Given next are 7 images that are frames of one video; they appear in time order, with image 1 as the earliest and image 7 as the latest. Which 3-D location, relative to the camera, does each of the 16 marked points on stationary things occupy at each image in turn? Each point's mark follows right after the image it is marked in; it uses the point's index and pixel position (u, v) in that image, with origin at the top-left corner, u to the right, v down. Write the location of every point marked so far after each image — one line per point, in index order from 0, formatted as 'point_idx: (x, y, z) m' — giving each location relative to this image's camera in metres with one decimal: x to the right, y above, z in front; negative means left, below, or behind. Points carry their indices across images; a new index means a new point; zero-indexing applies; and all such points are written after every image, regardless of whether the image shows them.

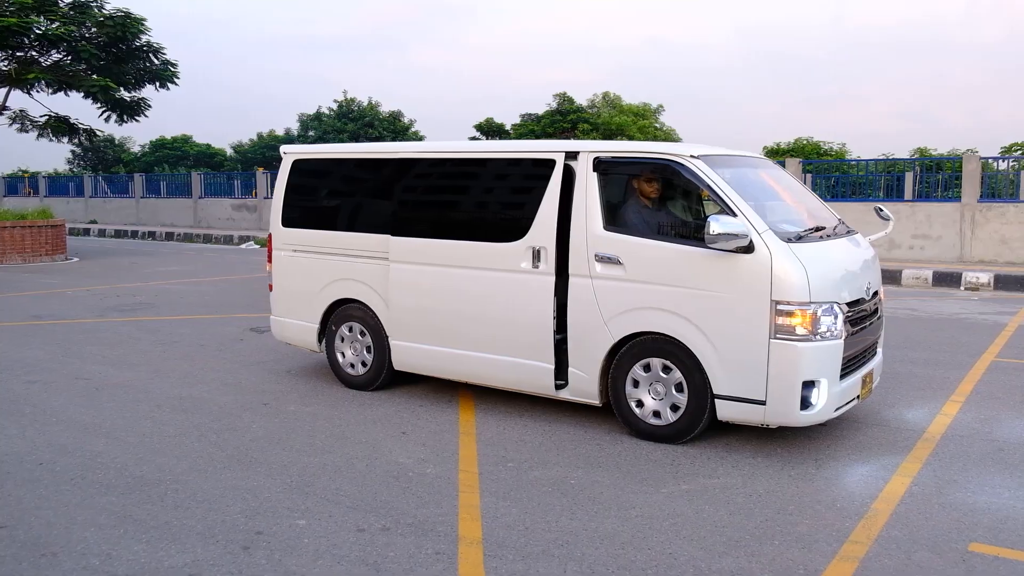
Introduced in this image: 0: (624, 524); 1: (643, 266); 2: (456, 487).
0: (+0.5, -1.1, +4.0) m
1: (+0.8, +0.1, +5.2) m
2: (-0.3, -1.1, +4.6) m
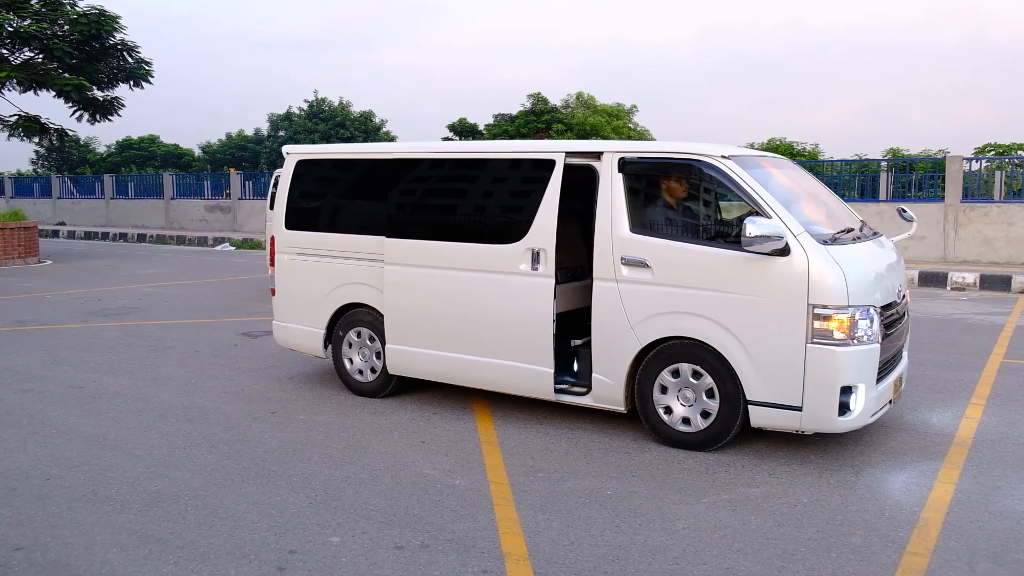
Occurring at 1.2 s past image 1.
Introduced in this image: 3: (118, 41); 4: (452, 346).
0: (+0.8, -1.2, +3.9) m
1: (+1.0, +0.1, +5.1) m
2: (-0.1, -1.1, +4.4) m
3: (-9.1, +5.7, +19.5) m
4: (-0.5, -0.4, +6.1) m
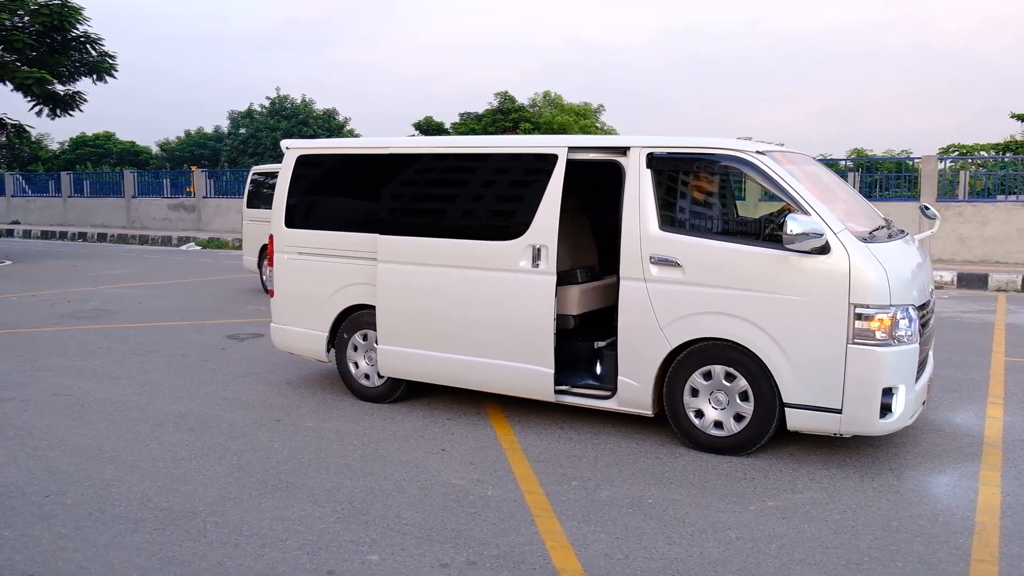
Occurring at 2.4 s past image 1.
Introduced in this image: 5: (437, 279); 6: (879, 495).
0: (+1.0, -1.2, +3.7) m
1: (+1.1, +0.1, +4.9) m
2: (+0.1, -1.1, +4.2) m
3: (-9.7, +5.7, +18.8) m
4: (-0.4, -0.4, +5.9) m
5: (-0.5, +0.1, +5.9) m
6: (+1.9, -1.1, +4.3) m
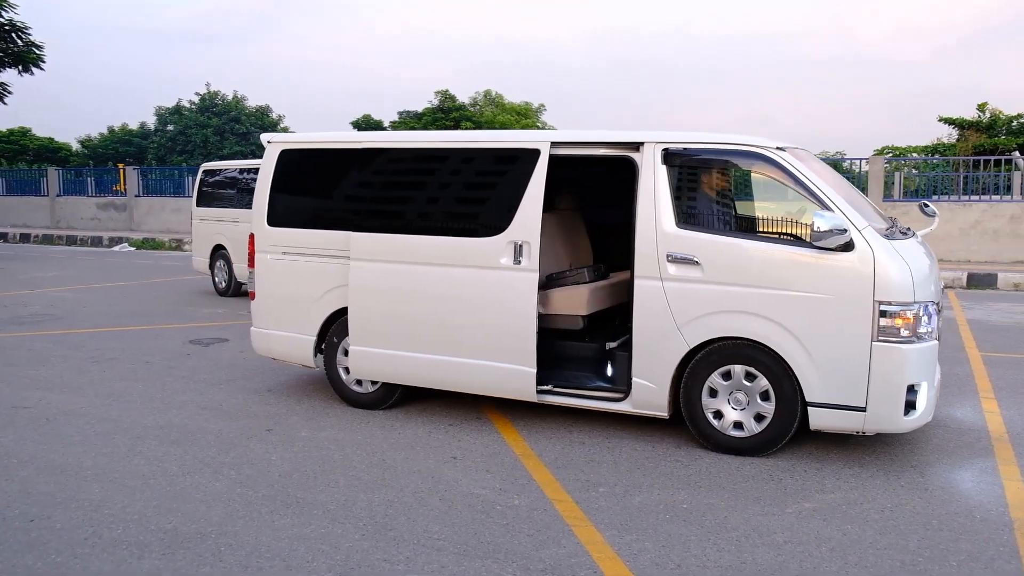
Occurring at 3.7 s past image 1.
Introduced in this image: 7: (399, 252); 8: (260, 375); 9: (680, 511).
0: (+1.2, -1.1, +3.6) m
1: (+1.2, +0.1, +4.8) m
2: (+0.2, -1.1, +4.0) m
3: (-10.7, +5.6, +17.8) m
4: (-0.4, -0.4, +5.7) m
5: (-0.5, +0.1, +5.6) m
6: (+2.0, -1.0, +4.3) m
7: (-0.8, +0.2, +5.8) m
8: (-2.1, -0.7, +7.1) m
9: (+0.8, -1.1, +4.1) m
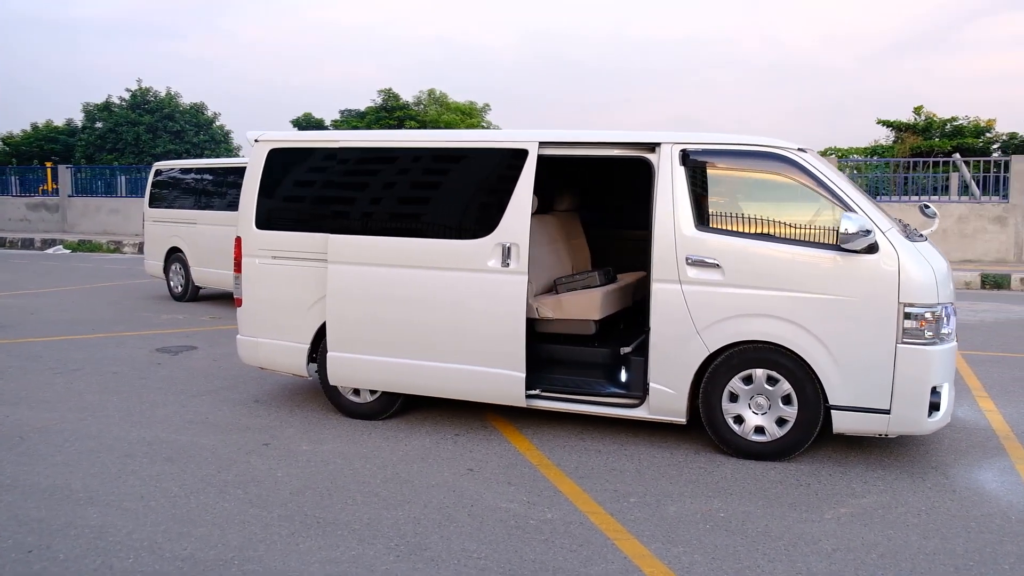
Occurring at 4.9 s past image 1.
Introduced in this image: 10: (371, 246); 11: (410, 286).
0: (+1.4, -1.2, +3.6) m
1: (+1.3, +0.1, +4.7) m
2: (+0.4, -1.1, +3.9) m
3: (-11.6, +5.5, +16.8) m
4: (-0.4, -0.4, +5.5) m
5: (-0.5, 0.0, +5.4) m
6: (+2.2, -1.0, +4.3) m
7: (-0.7, +0.2, +5.5) m
8: (-2.2, -0.8, +6.8) m
9: (+1.0, -1.1, +4.0) m
10: (-0.9, +0.3, +5.6) m
11: (-0.6, 0.0, +5.5) m
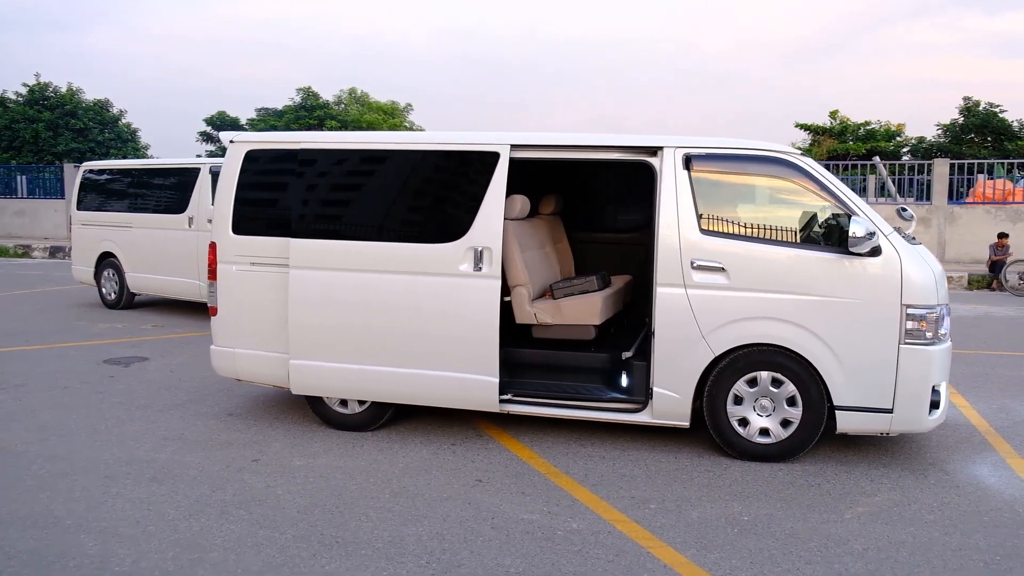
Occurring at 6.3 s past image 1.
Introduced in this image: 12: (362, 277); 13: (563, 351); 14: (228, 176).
0: (+1.5, -1.2, +3.6) m
1: (+1.4, +0.1, +4.8) m
2: (+0.6, -1.2, +3.9) m
3: (-12.8, +5.3, +15.5) m
4: (-0.4, -0.5, +5.3) m
5: (-0.5, 0.0, +5.3) m
6: (+2.3, -1.1, +4.4) m
7: (-0.8, +0.2, +5.4) m
8: (-2.3, -0.8, +6.5) m
9: (+1.1, -1.1, +4.0) m
10: (-1.0, +0.2, +5.4) m
11: (-0.7, 0.0, +5.4) m
12: (-1.0, +0.1, +5.4) m
13: (+0.3, -0.4, +5.5) m
14: (-2.0, +0.8, +5.8) m
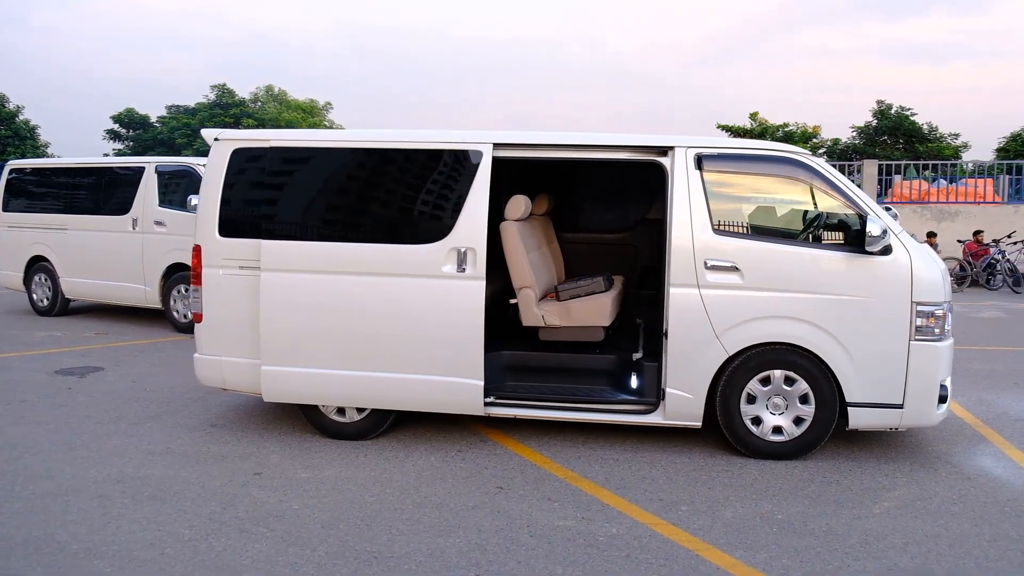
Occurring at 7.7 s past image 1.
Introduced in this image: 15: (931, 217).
0: (+1.8, -1.2, +3.7) m
1: (+1.5, +0.1, +4.8) m
2: (+0.8, -1.2, +3.8) m
3: (-13.7, +5.2, +14.1) m
4: (-0.3, -0.5, +5.2) m
5: (-0.4, 0.0, +5.2) m
6: (+2.4, -1.0, +4.5) m
7: (-0.7, +0.2, +5.2) m
8: (-2.4, -0.9, +6.2) m
9: (+1.3, -1.1, +4.1) m
10: (-0.9, +0.2, +5.2) m
11: (-0.6, 0.0, +5.2) m
12: (-0.9, +0.1, +5.2) m
13: (+0.4, -0.4, +5.4) m
14: (-2.0, +0.7, +5.5) m
15: (+8.1, +1.4, +16.3) m
